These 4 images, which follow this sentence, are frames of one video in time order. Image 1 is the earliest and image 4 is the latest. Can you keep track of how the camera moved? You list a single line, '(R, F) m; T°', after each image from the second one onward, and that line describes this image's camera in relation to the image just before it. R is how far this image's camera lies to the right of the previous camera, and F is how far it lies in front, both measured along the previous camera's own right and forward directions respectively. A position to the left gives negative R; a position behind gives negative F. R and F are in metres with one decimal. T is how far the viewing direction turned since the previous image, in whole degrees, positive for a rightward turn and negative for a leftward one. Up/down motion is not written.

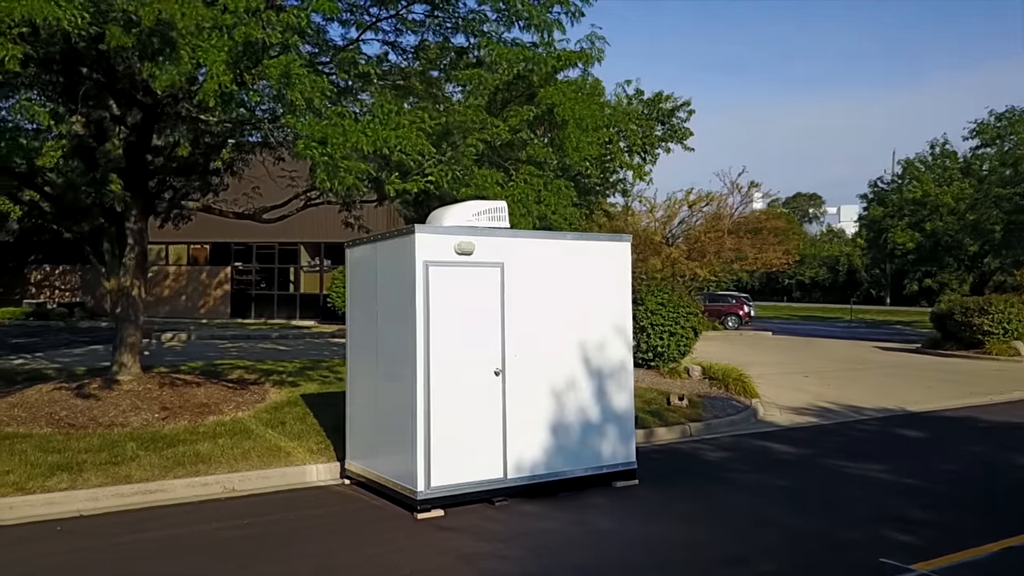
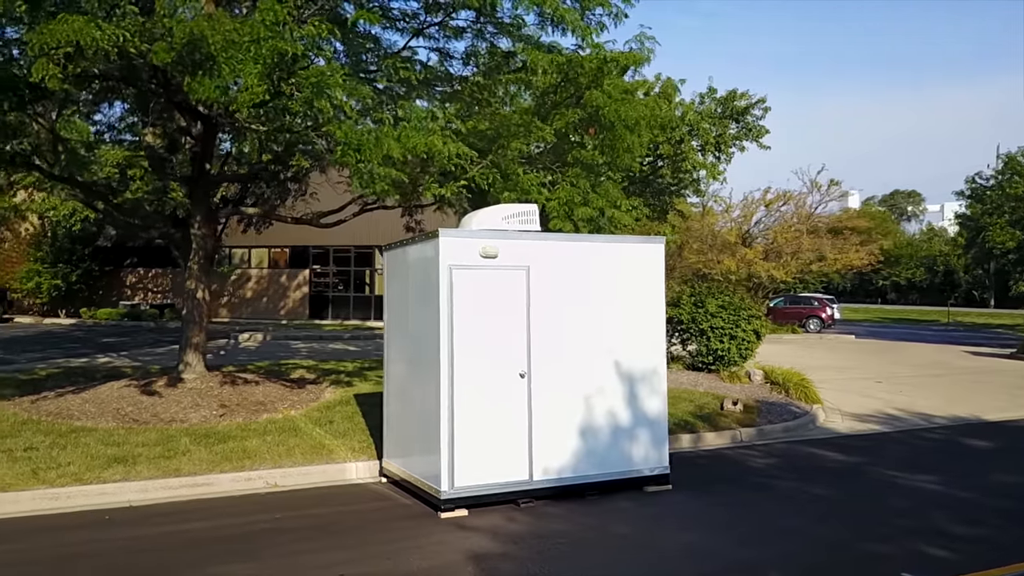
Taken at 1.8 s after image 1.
(+0.9, 0.0) m; -6°
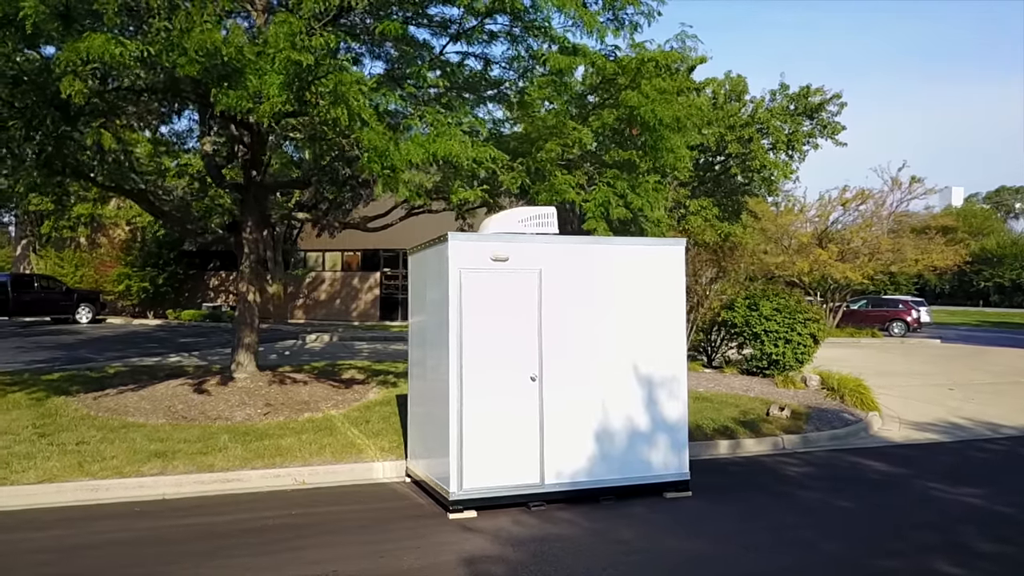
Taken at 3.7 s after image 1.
(+1.1, 0.0) m; -6°
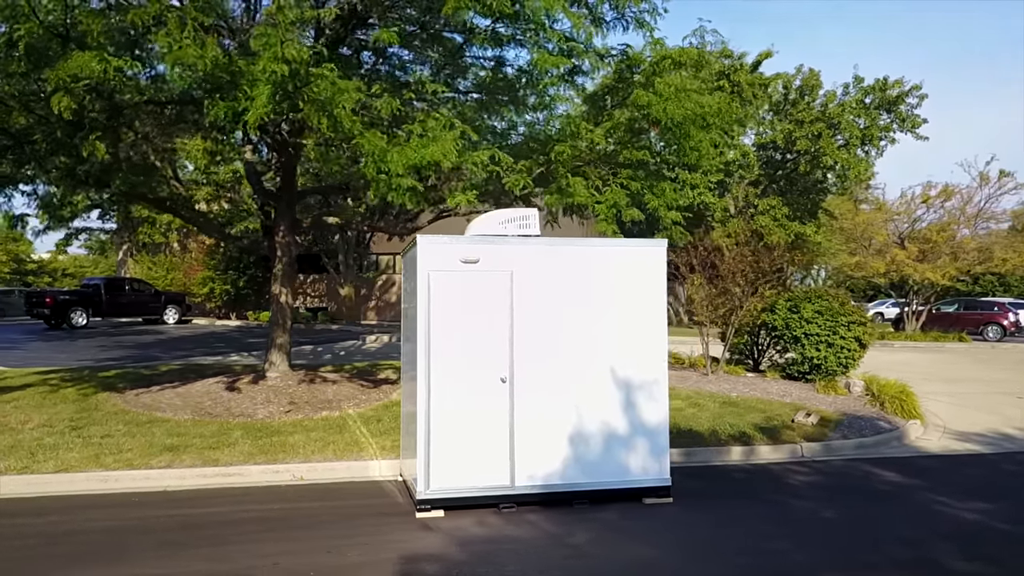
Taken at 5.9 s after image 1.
(+1.8, +0.1) m; -7°
